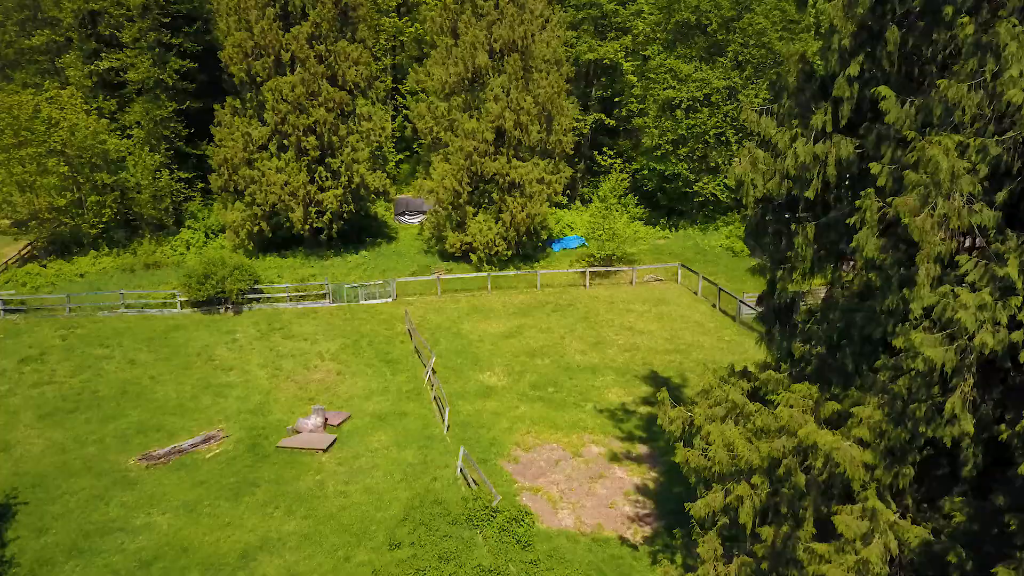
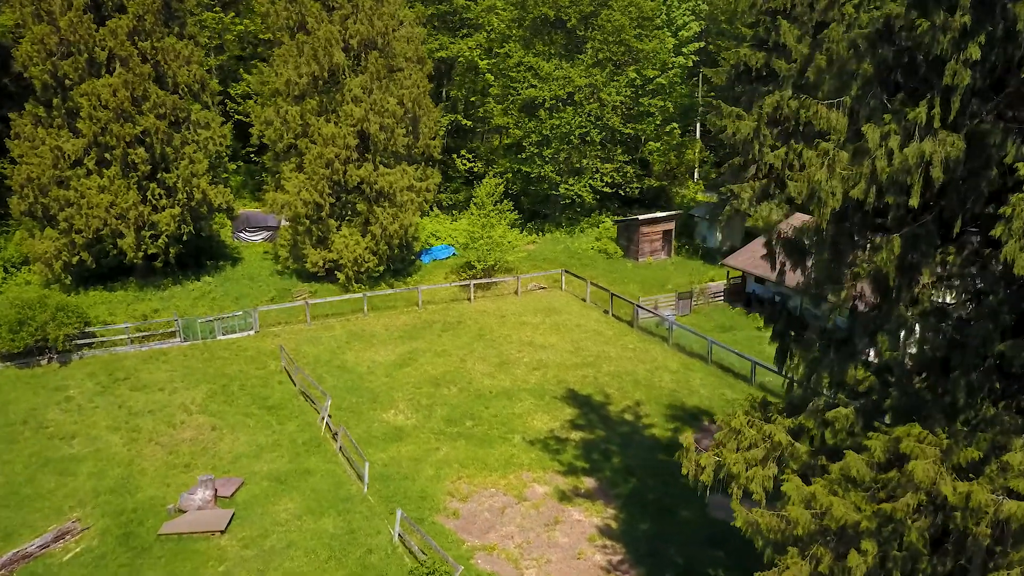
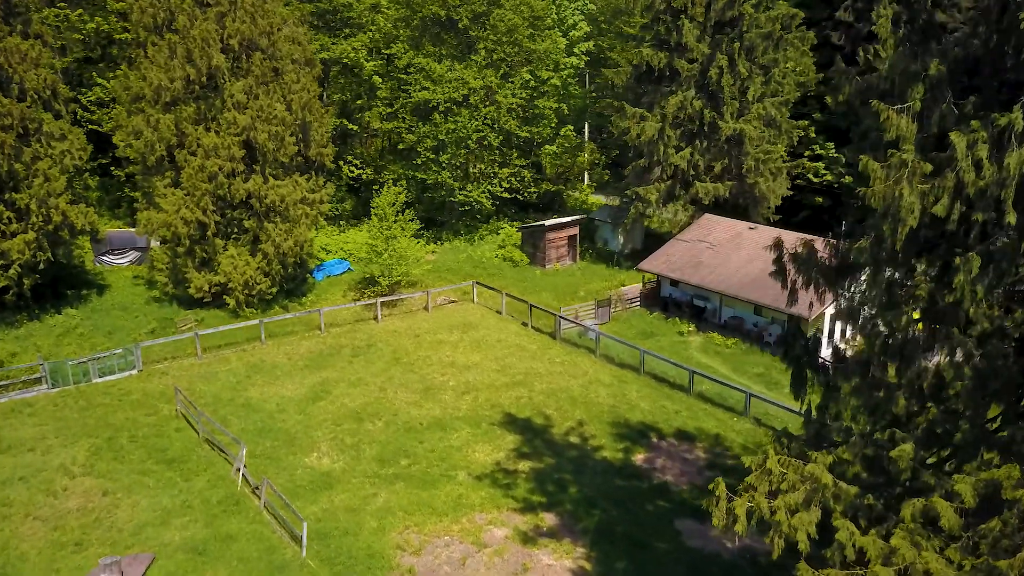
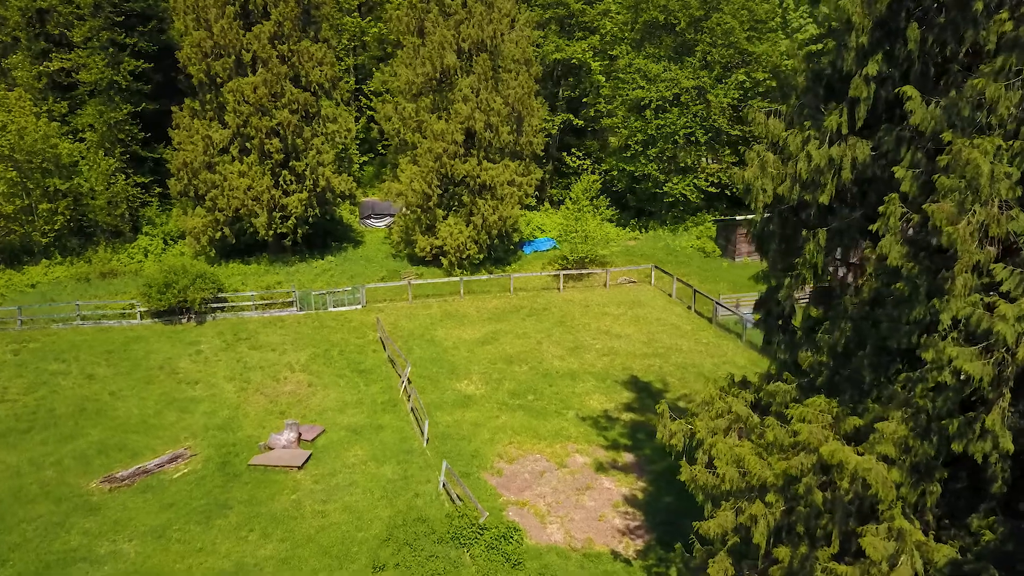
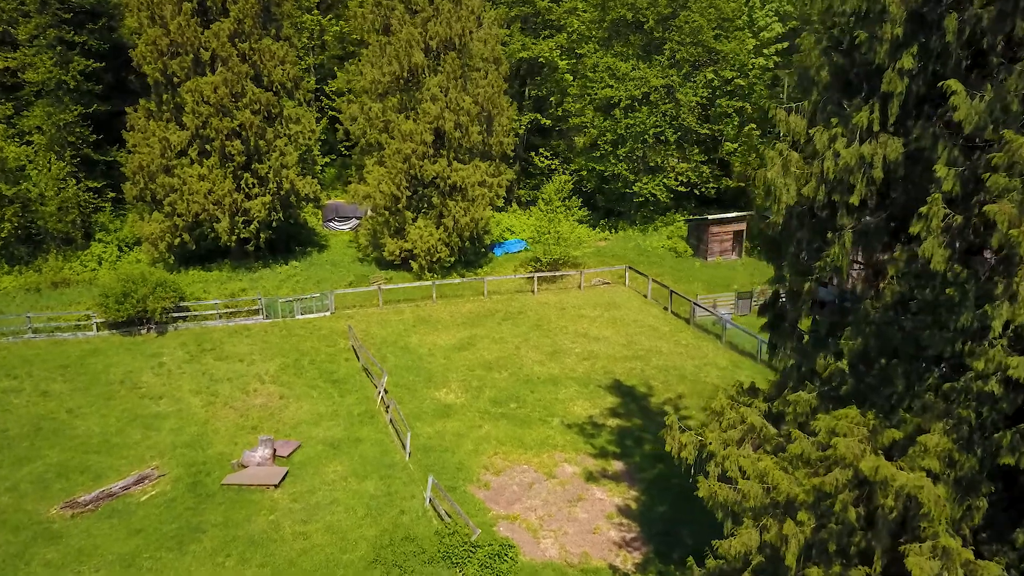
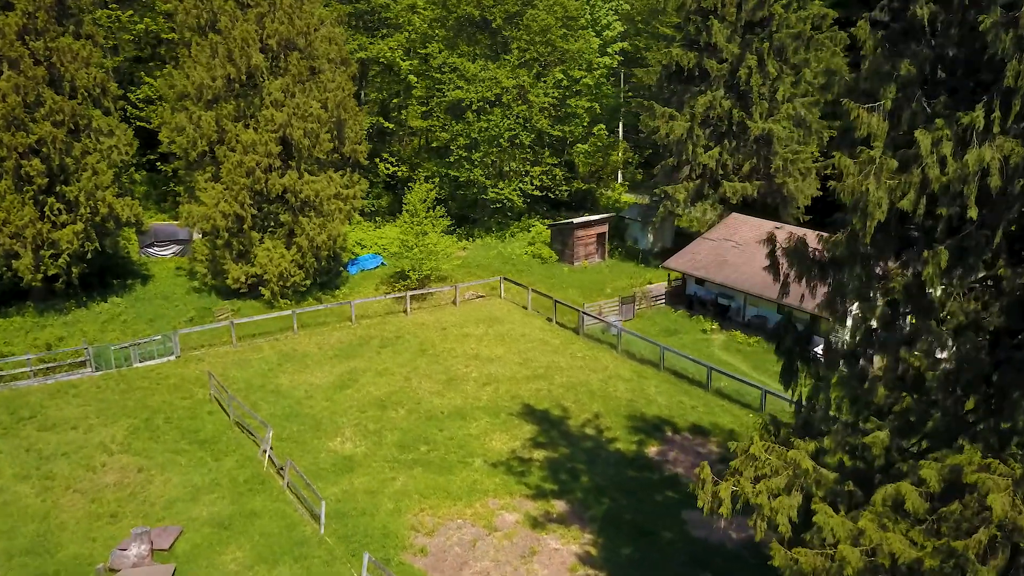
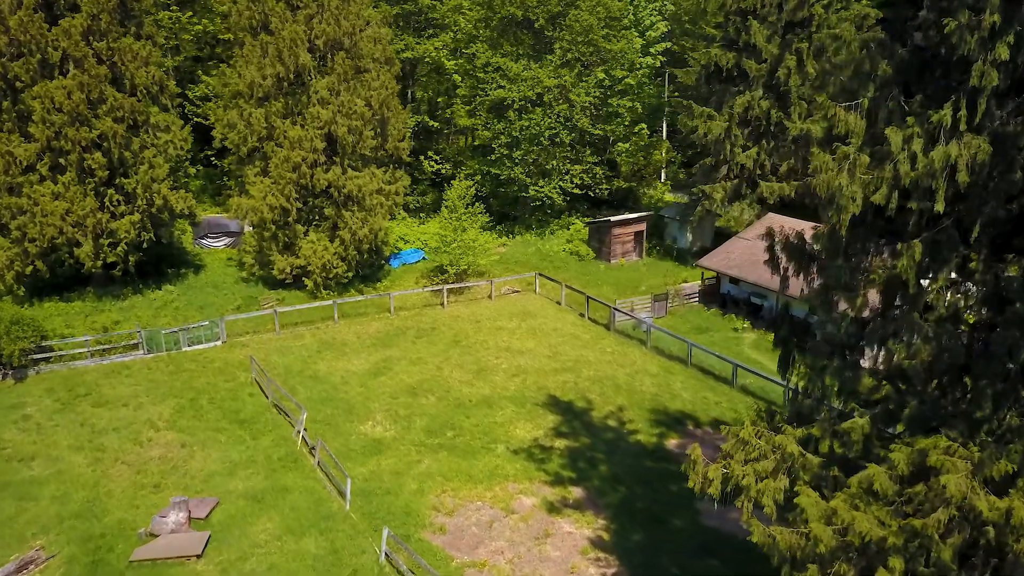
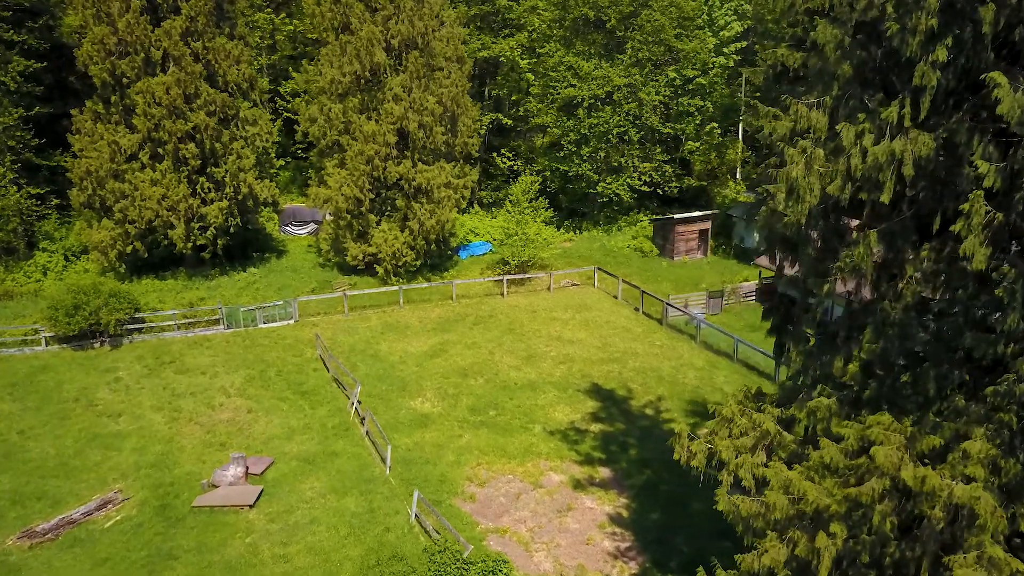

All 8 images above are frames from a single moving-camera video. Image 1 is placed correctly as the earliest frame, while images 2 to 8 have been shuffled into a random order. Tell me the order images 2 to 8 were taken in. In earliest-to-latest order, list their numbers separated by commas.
4, 5, 8, 2, 7, 6, 3
